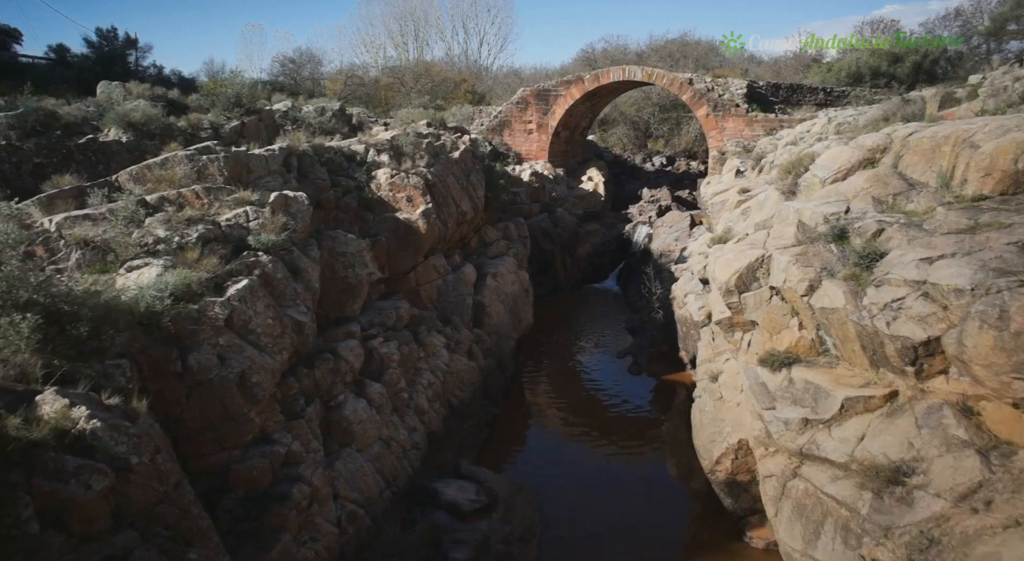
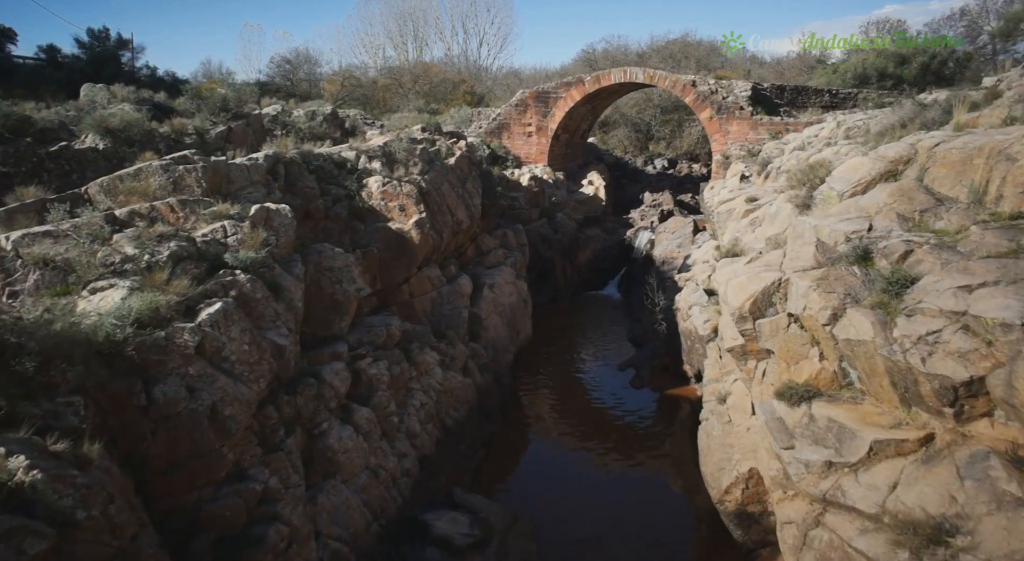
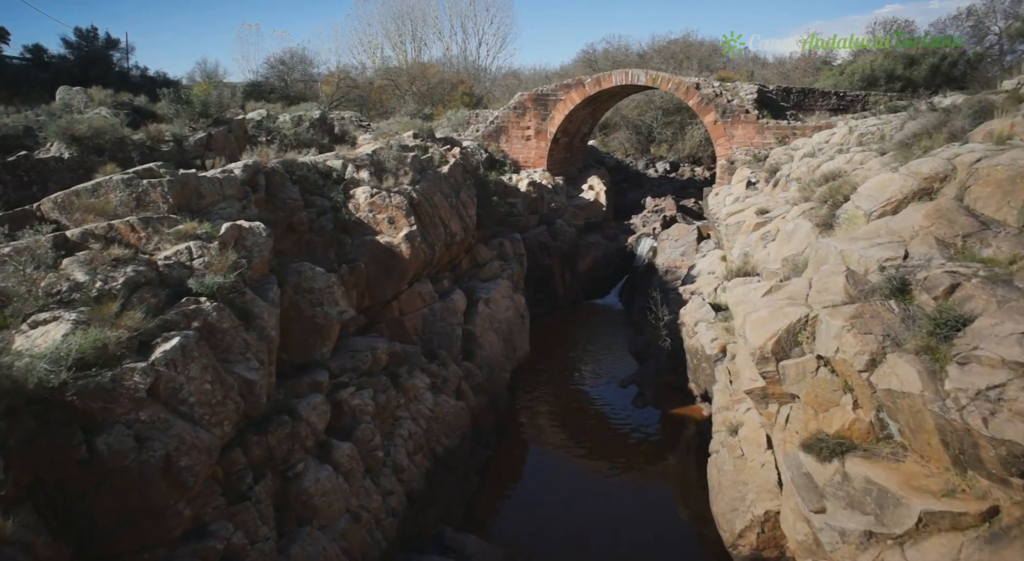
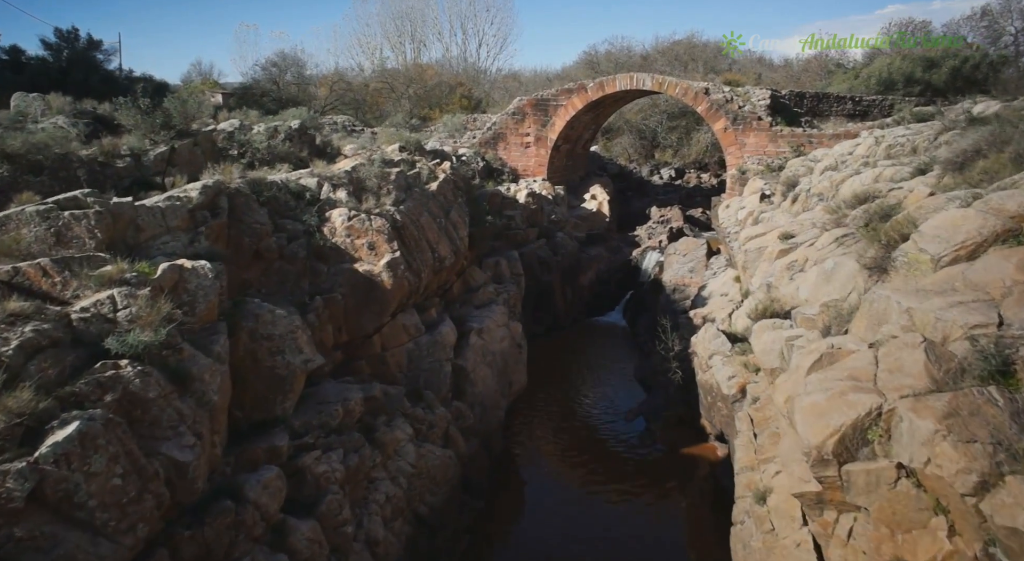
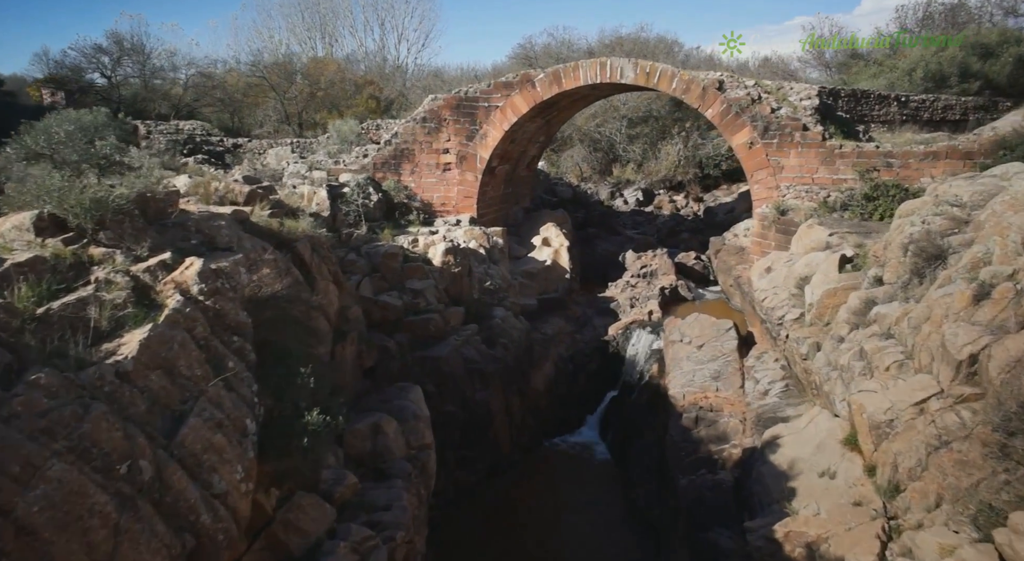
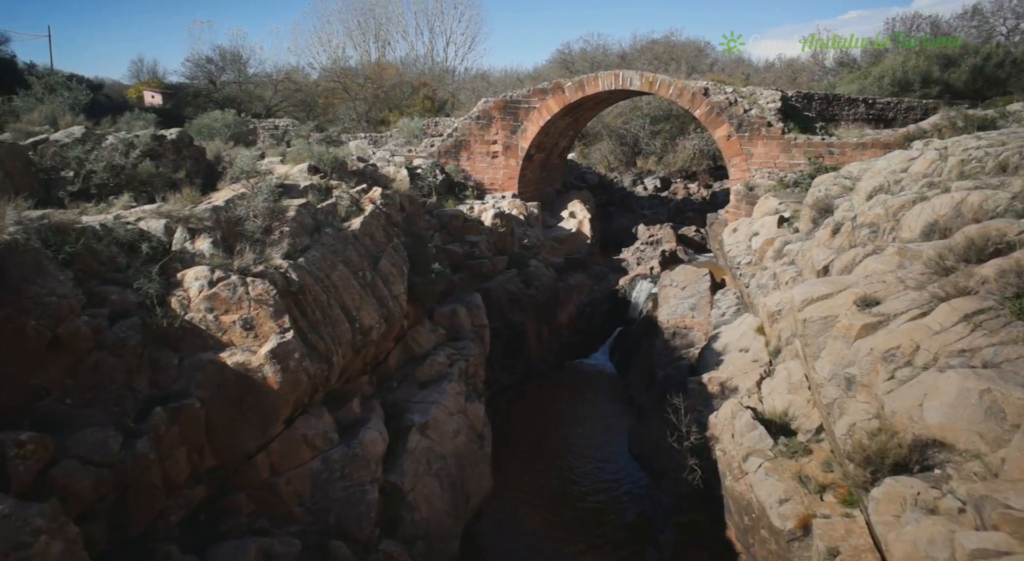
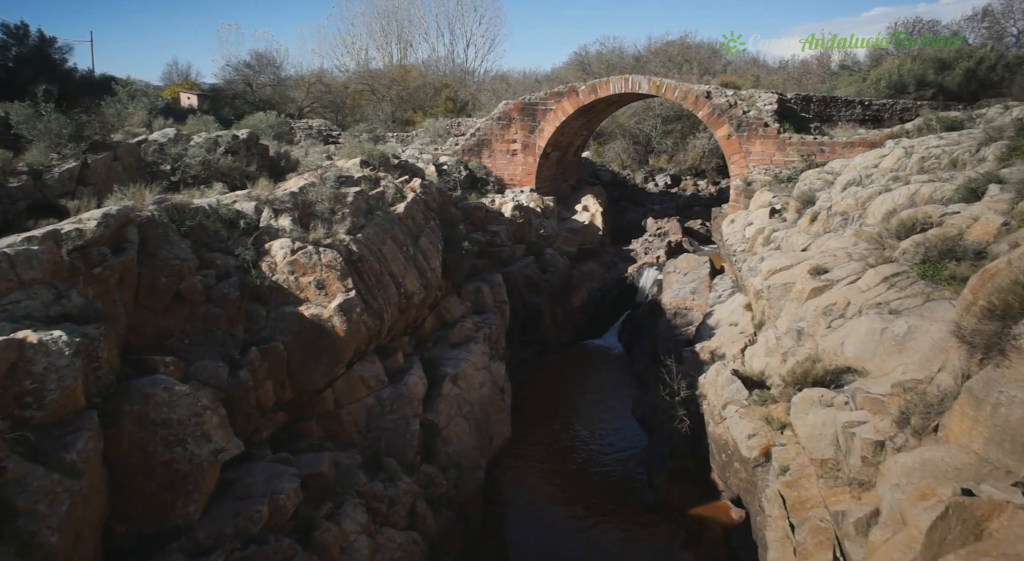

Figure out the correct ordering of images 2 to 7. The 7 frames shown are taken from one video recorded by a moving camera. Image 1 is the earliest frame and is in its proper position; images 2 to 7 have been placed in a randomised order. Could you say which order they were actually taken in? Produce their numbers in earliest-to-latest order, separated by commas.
2, 3, 4, 7, 6, 5
